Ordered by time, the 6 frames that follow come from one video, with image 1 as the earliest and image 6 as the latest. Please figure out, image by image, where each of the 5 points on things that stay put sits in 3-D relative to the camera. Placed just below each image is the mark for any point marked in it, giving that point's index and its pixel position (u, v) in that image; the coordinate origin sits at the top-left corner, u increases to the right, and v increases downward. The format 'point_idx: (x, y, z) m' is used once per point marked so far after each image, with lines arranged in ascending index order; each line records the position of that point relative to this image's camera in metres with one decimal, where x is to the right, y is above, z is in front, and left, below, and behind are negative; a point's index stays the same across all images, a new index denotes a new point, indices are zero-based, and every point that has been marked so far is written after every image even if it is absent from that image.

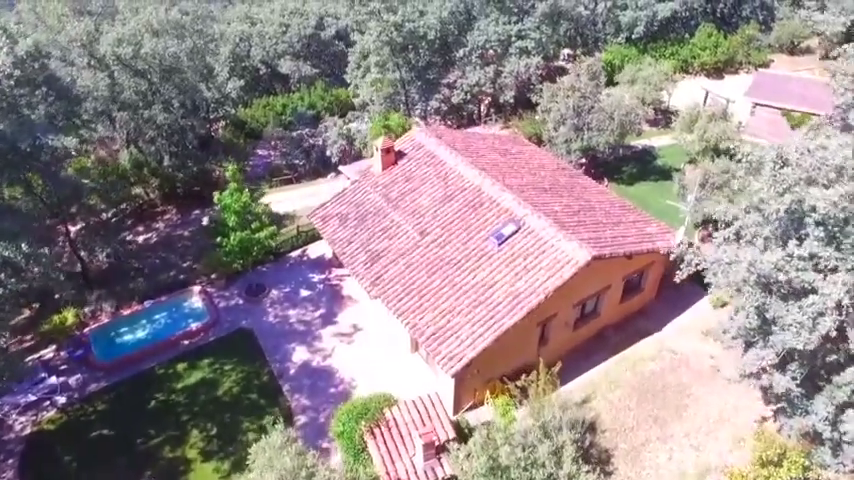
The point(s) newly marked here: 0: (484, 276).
0: (+1.4, -0.9, +18.8) m
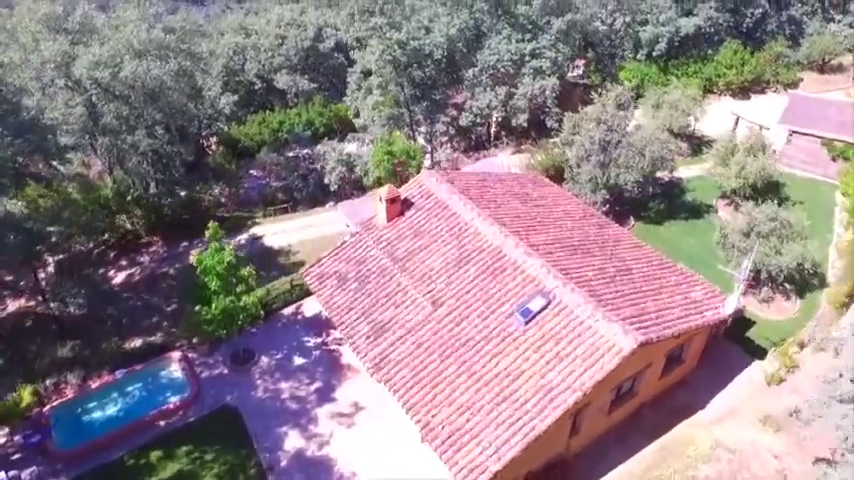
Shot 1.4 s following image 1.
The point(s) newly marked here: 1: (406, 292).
0: (+1.7, -2.6, +15.9) m
1: (-0.5, -1.3, +18.5) m
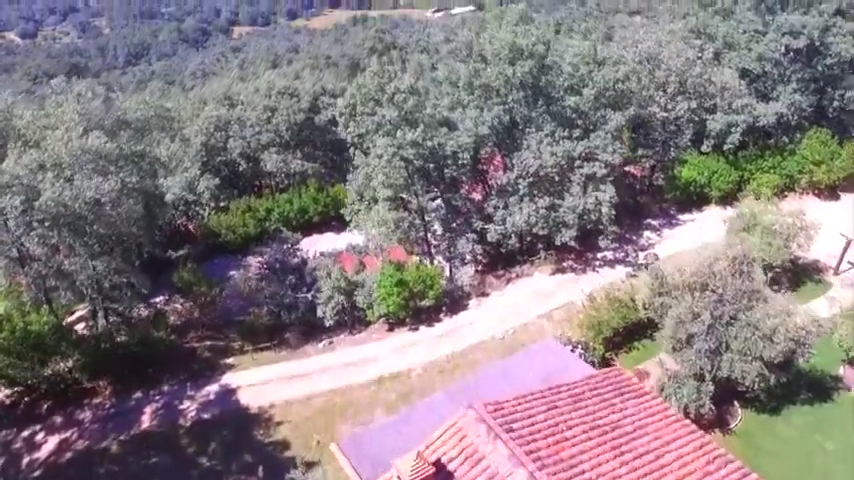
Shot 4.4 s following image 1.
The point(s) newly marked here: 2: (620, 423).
0: (+2.5, -7.3, +8.0) m
1: (+0.3, -6.1, +10.5) m
2: (+3.8, -3.6, +14.9) m
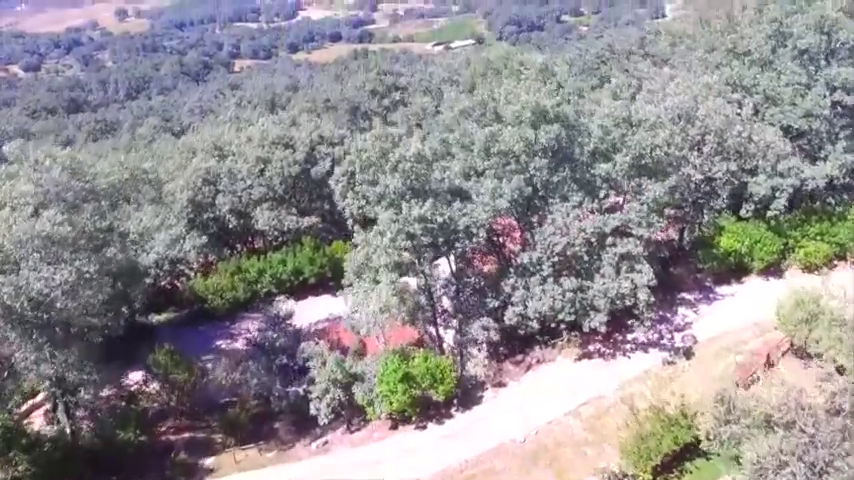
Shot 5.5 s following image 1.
0: (+2.8, -9.3, +4.0) m
1: (+0.6, -8.2, +6.7) m
2: (+4.1, -5.9, +11.1) m
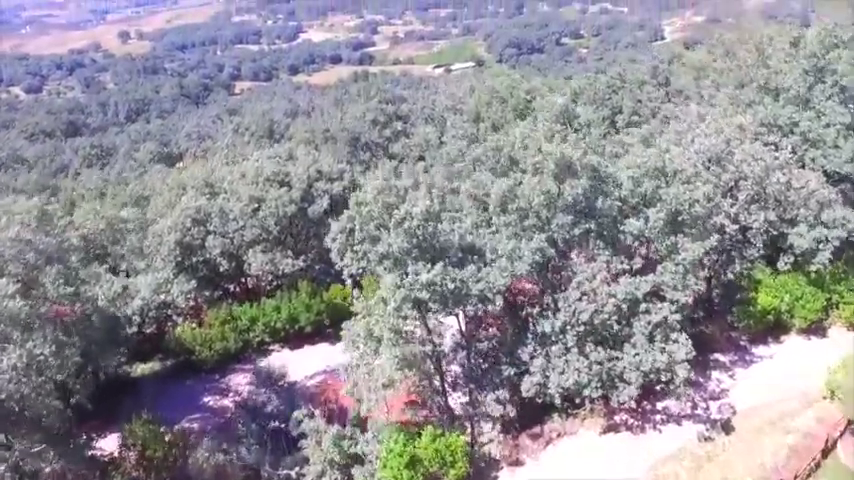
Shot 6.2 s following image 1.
0: (+3.0, -10.6, +1.0) m
1: (+0.8, -9.6, +3.7) m
2: (+4.3, -7.4, +8.2) m
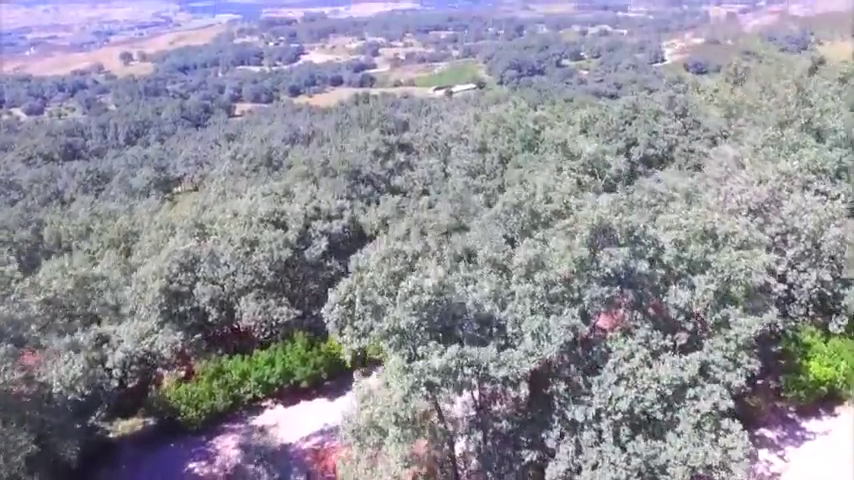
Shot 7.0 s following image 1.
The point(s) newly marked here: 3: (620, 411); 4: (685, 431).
0: (+3.3, -11.8, -2.2) m
1: (+1.1, -10.9, +0.5) m
2: (+4.6, -8.8, +5.0) m
3: (+4.7, -4.0, +18.0) m
4: (+6.2, -4.6, +18.1) m
